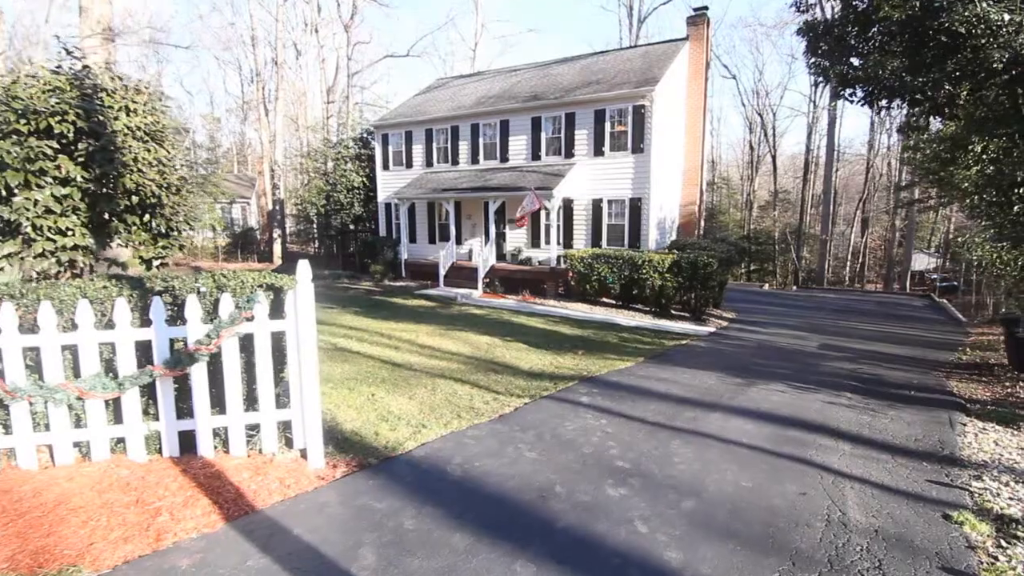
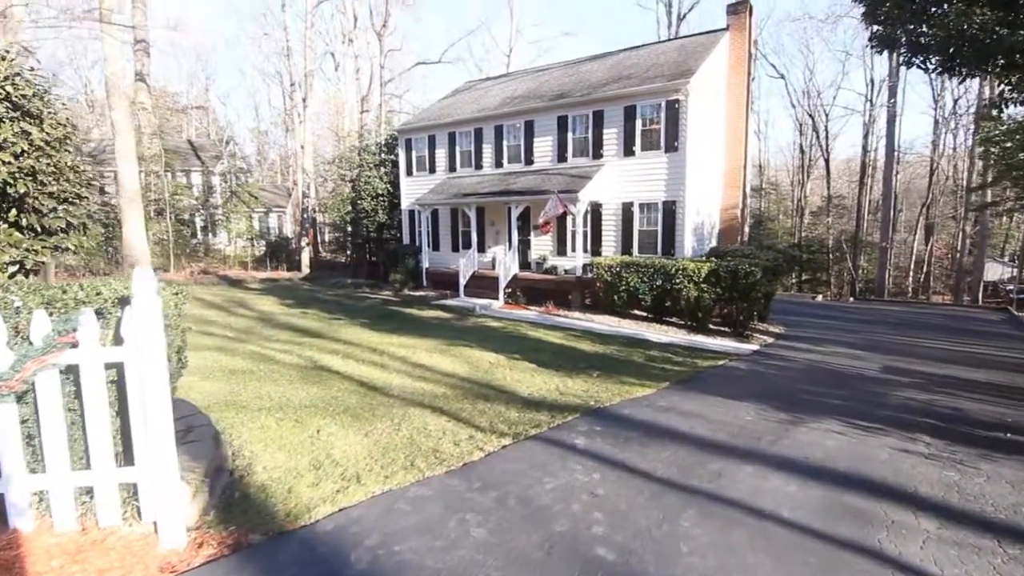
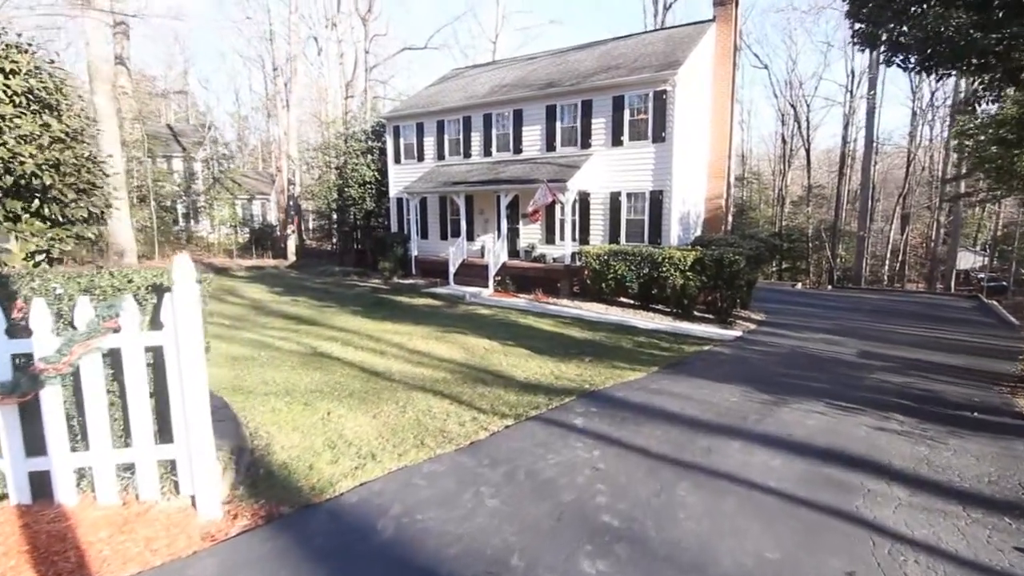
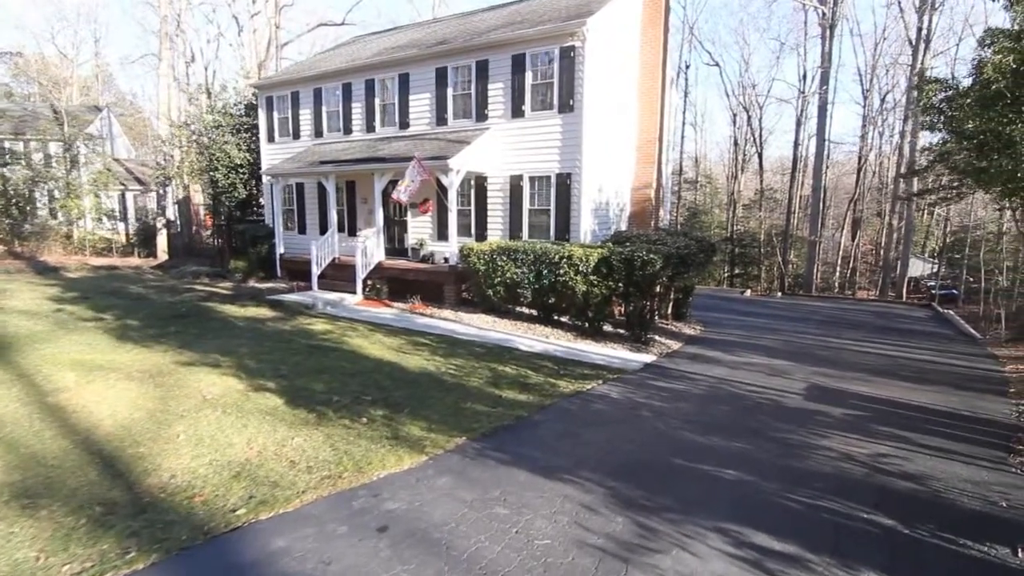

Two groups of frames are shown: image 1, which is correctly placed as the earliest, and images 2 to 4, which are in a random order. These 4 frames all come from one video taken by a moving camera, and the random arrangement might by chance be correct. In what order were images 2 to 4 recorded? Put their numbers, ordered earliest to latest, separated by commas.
3, 2, 4
